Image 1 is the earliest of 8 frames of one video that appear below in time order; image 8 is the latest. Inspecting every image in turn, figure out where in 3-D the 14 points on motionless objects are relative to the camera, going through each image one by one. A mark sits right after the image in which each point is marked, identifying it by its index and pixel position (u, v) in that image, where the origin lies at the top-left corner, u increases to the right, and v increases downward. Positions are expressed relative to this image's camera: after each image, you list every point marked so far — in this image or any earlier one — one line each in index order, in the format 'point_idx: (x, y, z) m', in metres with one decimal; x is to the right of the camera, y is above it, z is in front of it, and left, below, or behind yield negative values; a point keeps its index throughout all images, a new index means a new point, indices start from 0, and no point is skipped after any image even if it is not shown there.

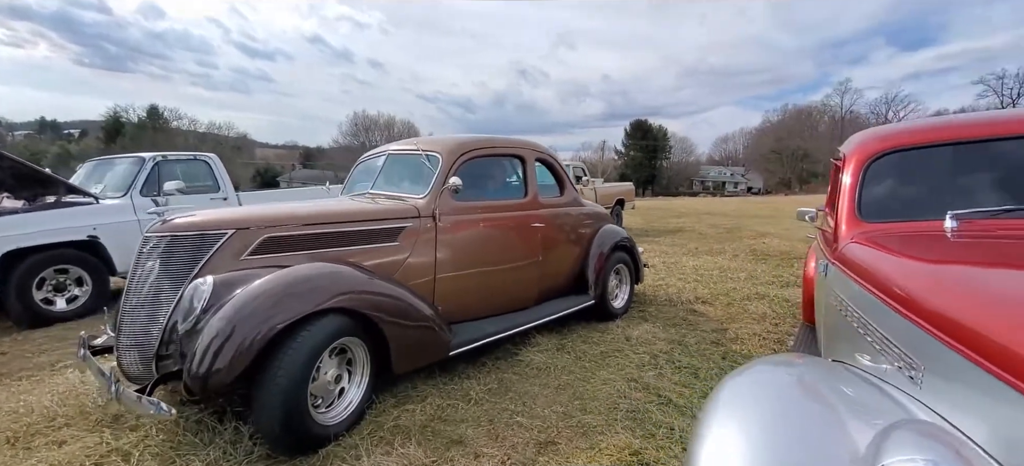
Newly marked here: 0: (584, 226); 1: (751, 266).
0: (+0.7, +0.1, +4.8) m
1: (+3.2, -0.6, +6.5) m
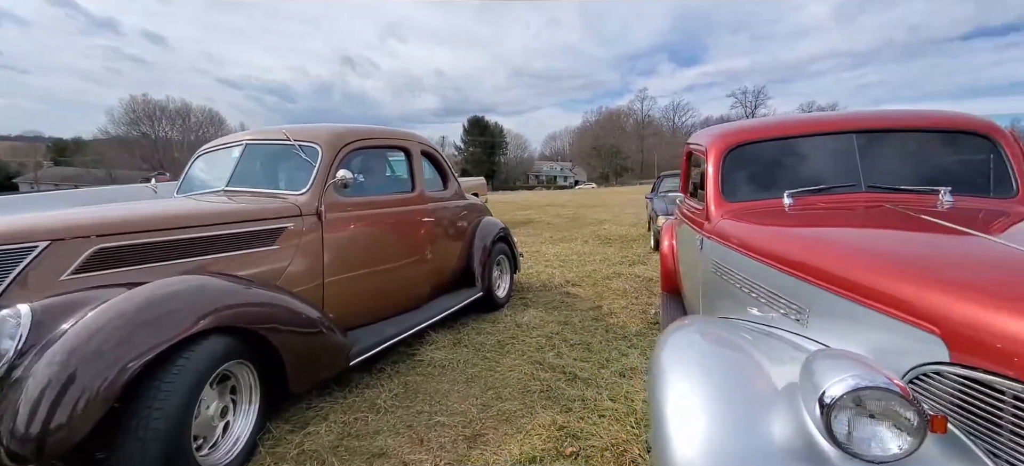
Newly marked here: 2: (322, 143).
0: (-0.5, +0.1, +4.8) m
1: (+1.3, -0.4, +7.3) m
2: (-1.5, +0.7, +3.7) m
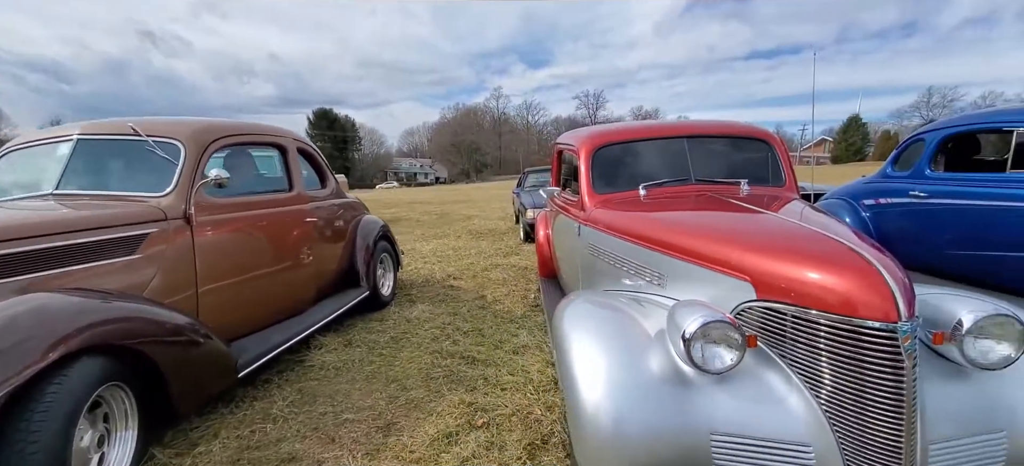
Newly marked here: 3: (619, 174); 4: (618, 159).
0: (-1.7, +0.1, +4.8) m
1: (-0.6, -0.3, +7.6) m
2: (-2.3, +0.6, +3.4) m
3: (+0.6, +0.4, +3.3) m
4: (+0.6, +0.5, +3.3) m
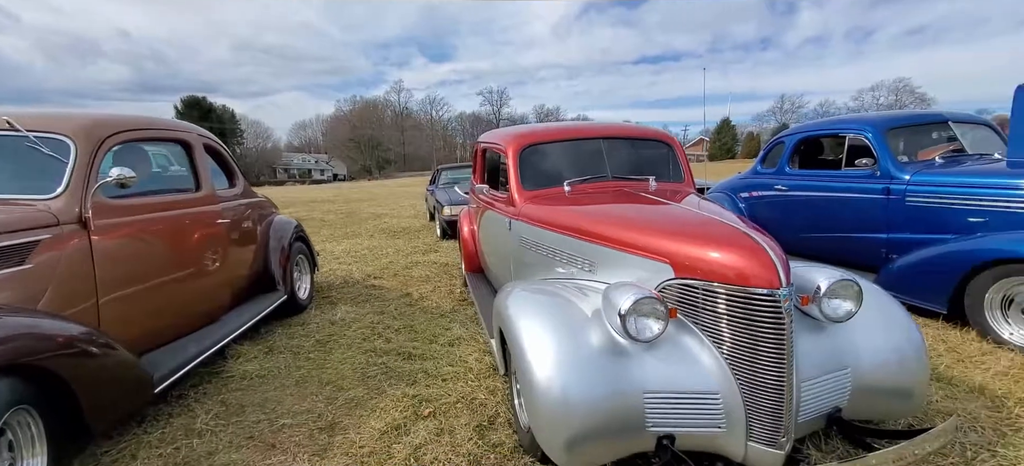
0: (-2.4, +0.1, +4.5) m
1: (-2.0, -0.3, +7.6) m
2: (-2.8, +0.6, +3.1) m
3: (+0.1, +0.4, +3.5) m
4: (+0.1, +0.5, +3.6) m
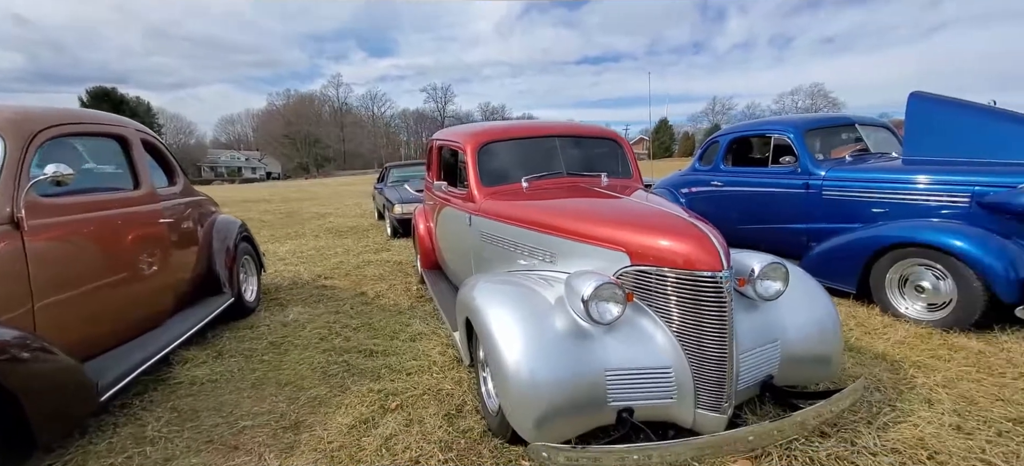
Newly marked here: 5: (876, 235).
0: (-2.8, +0.1, +4.4) m
1: (-2.7, -0.3, +7.4) m
2: (-3.0, +0.6, +2.8) m
3: (-0.2, +0.5, +3.7) m
4: (-0.2, +0.6, +3.7) m
5: (+2.7, 0.0, +3.6) m
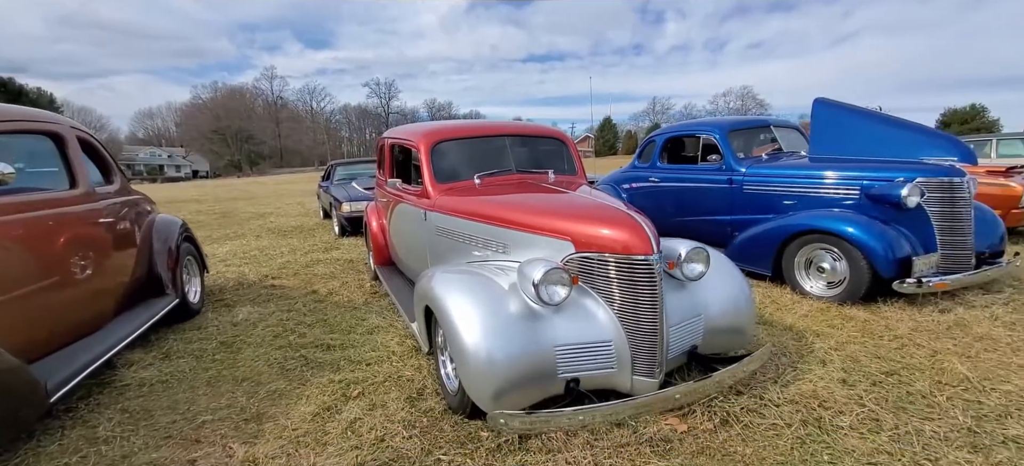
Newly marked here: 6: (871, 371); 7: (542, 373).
0: (-3.3, +0.1, +4.2) m
1: (-3.5, -0.2, +7.3) m
2: (-3.3, +0.6, +2.7) m
3: (-0.6, +0.5, +3.8) m
4: (-0.6, +0.6, +3.8) m
5: (+2.3, +0.1, +4.1) m
6: (+2.0, -0.8, +2.7) m
7: (+0.1, -0.7, +2.3) m
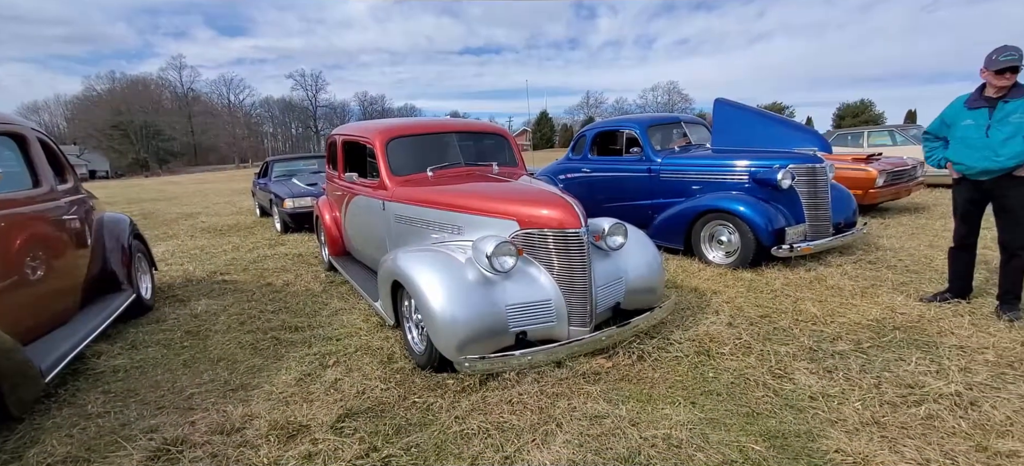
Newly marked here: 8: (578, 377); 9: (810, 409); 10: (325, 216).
0: (-3.7, +0.1, +4.3) m
1: (-4.4, -0.2, +7.3) m
2: (-3.6, +0.6, +2.8) m
3: (-1.1, +0.6, +4.2) m
4: (-1.1, +0.7, +4.2) m
5: (+1.8, +0.3, +4.9) m
6: (+1.7, -0.6, +3.4) m
7: (-0.1, -0.6, +2.8) m
8: (+0.4, -0.8, +2.8) m
9: (+1.4, -0.8, +2.3) m
10: (-2.1, +0.2, +5.5) m
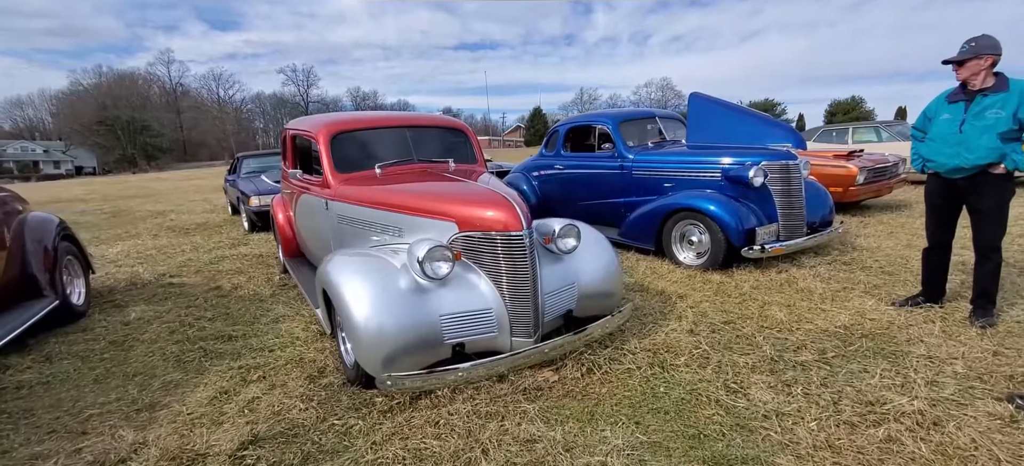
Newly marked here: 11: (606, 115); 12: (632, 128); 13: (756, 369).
0: (-4.1, +0.1, +4.0) m
1: (-4.8, -0.2, +7.0) m
2: (-3.9, +0.5, +2.4) m
3: (-1.4, +0.6, +3.9) m
4: (-1.5, +0.7, +4.0) m
5: (+1.4, +0.3, +4.7) m
6: (+1.3, -0.6, +3.2) m
7: (-0.4, -0.6, +2.6) m
8: (0.0, -0.8, +2.5) m
9: (+1.1, -0.9, +2.1) m
10: (-2.5, +0.2, +5.2) m
11: (+1.1, +1.4, +5.7) m
12: (+1.4, +1.2, +5.7) m
13: (+1.3, -0.7, +2.6) m
